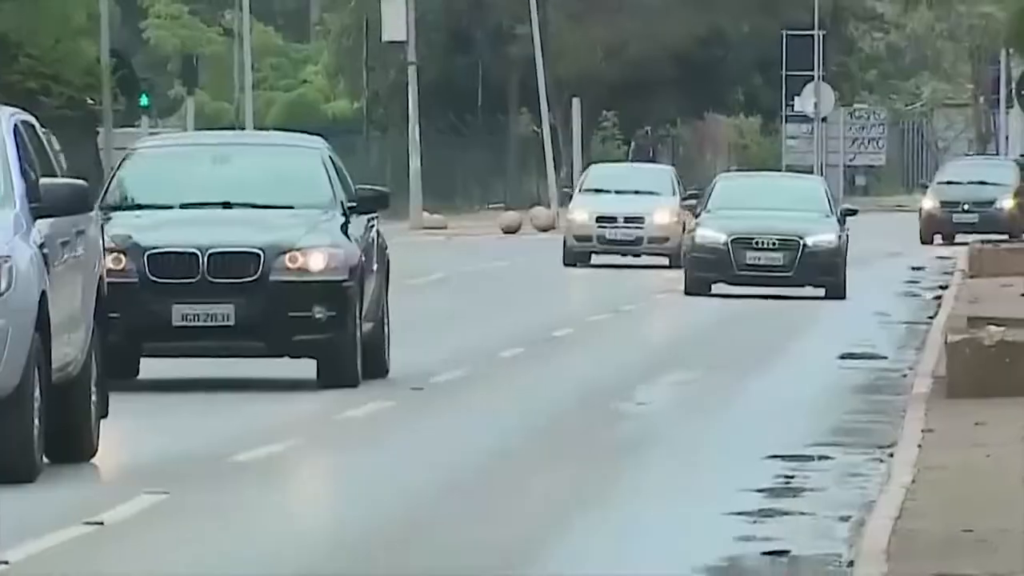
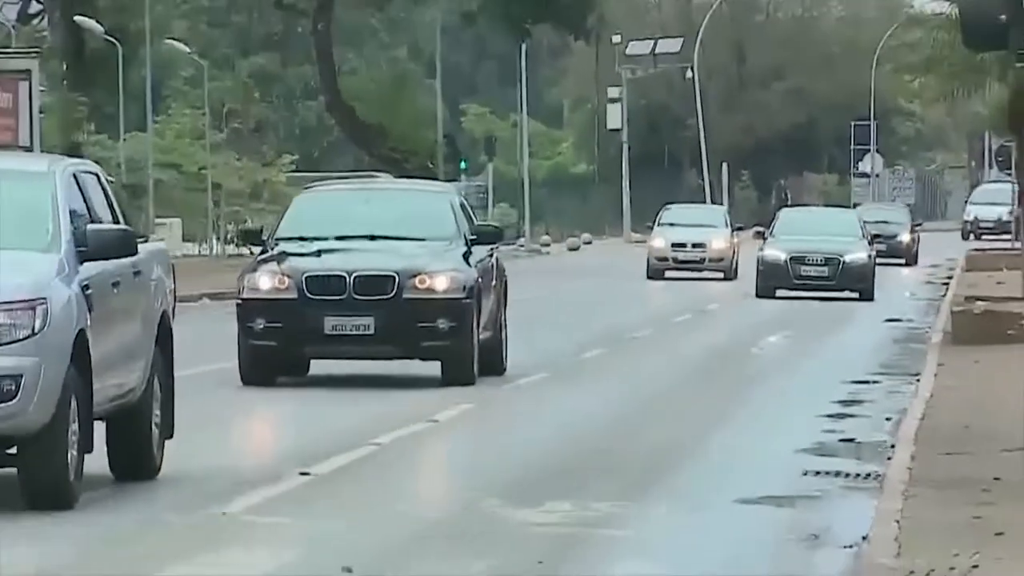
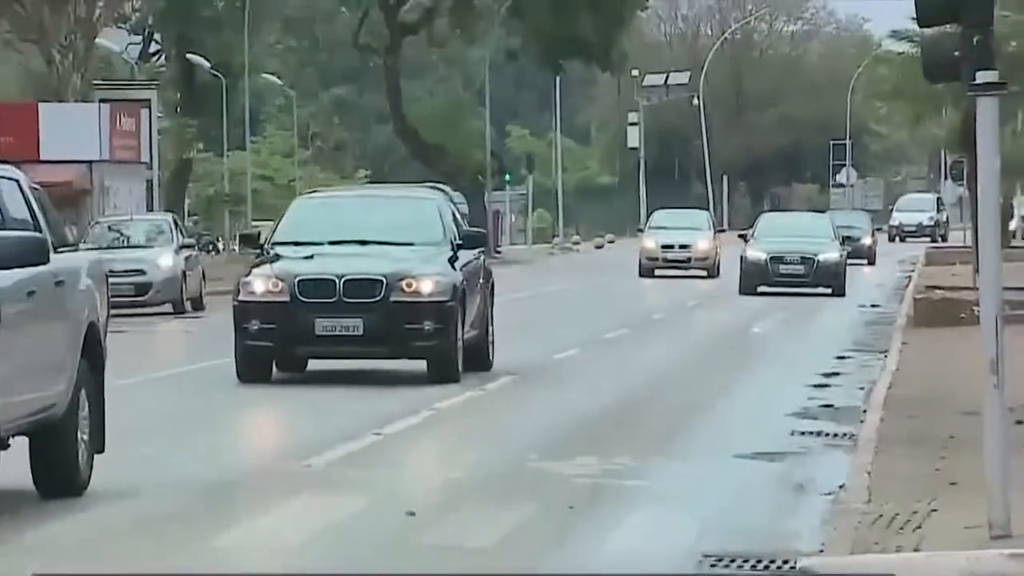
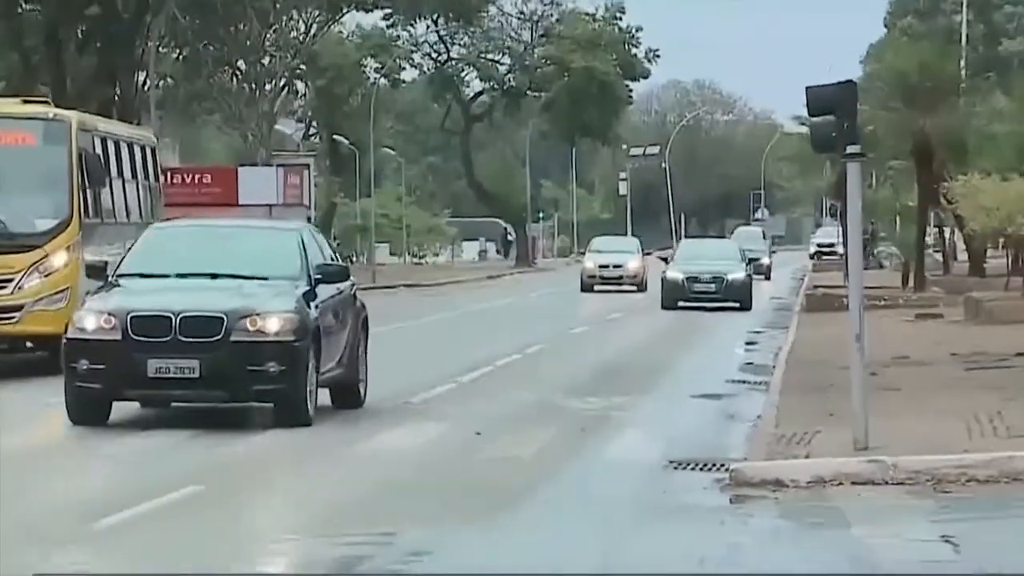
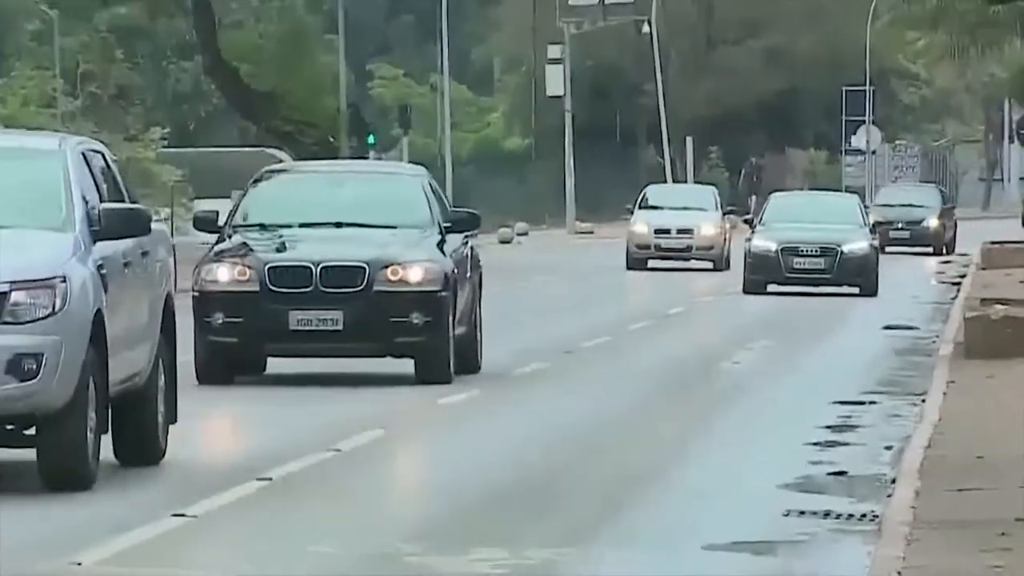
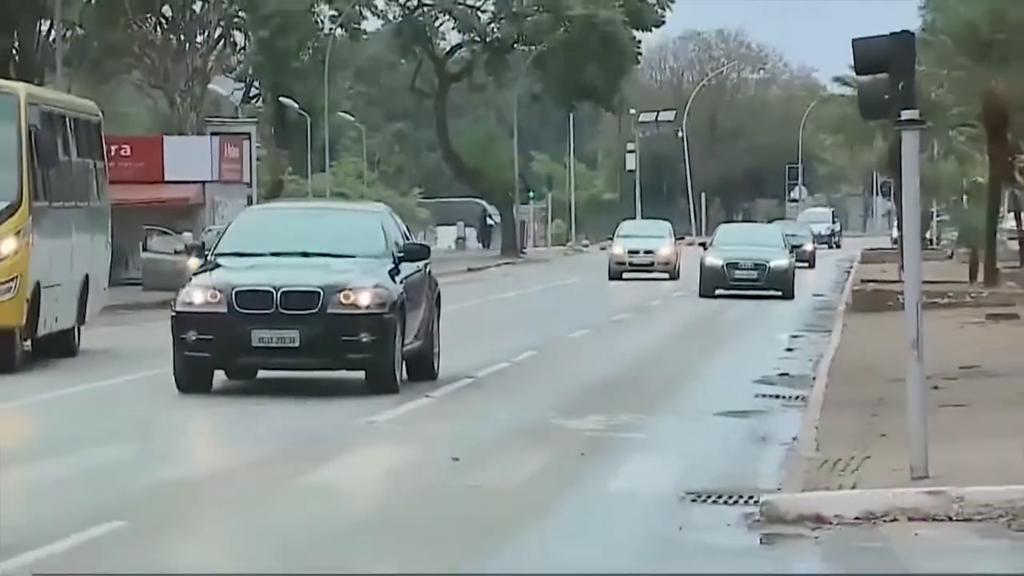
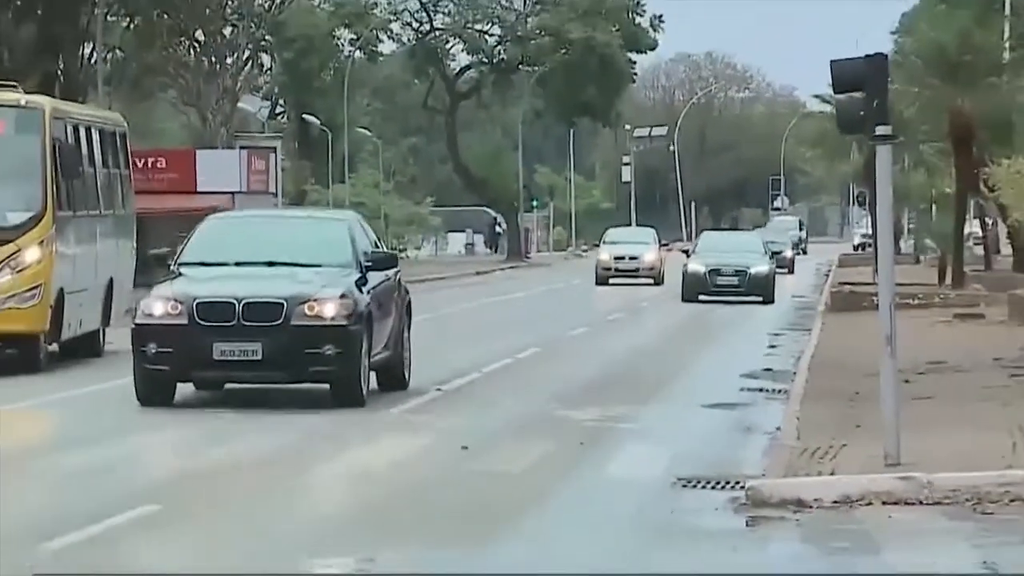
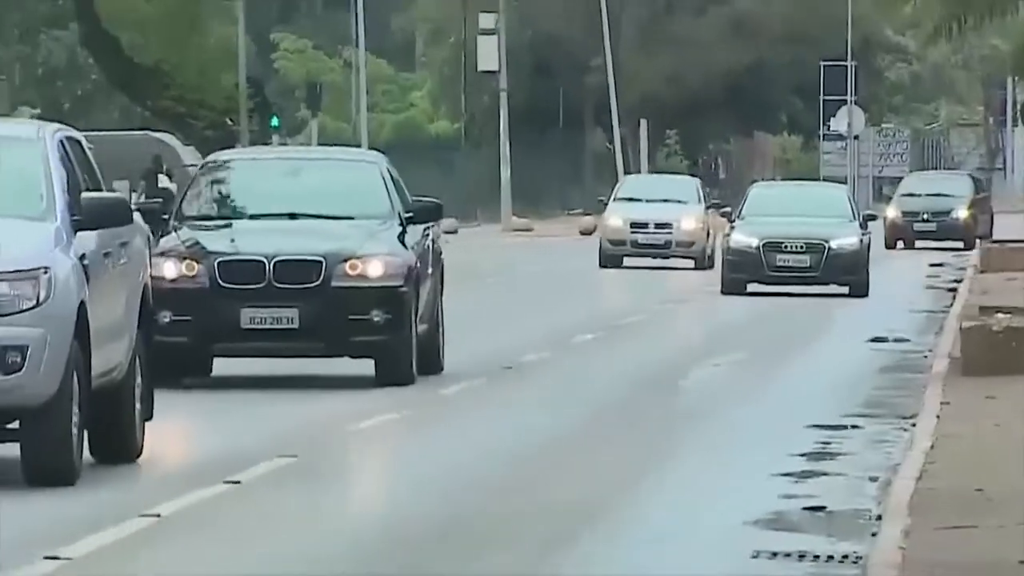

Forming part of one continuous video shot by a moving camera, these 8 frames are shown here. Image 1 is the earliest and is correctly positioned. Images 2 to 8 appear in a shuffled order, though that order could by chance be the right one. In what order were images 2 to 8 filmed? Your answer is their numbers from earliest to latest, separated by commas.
8, 5, 2, 3, 6, 7, 4
